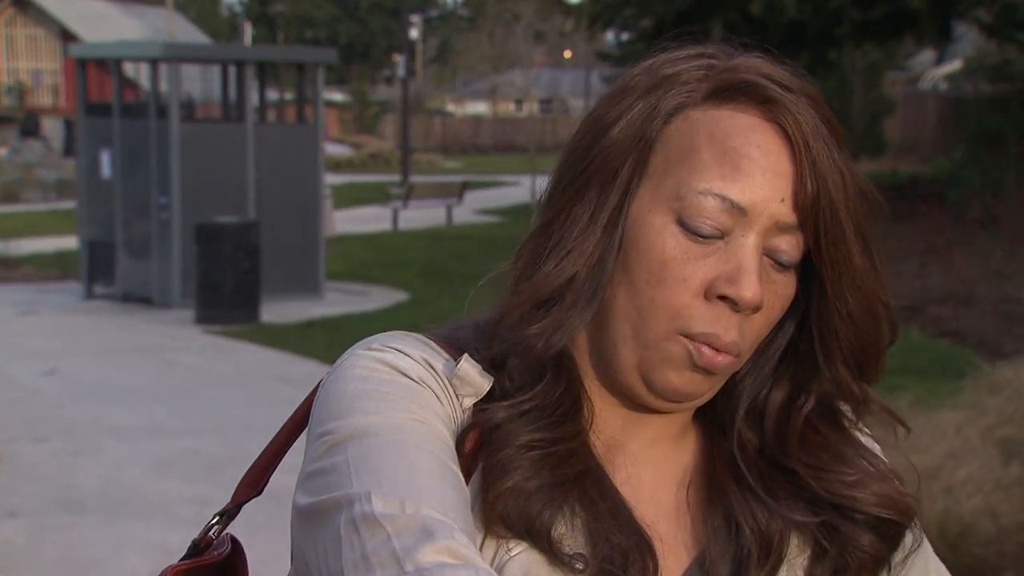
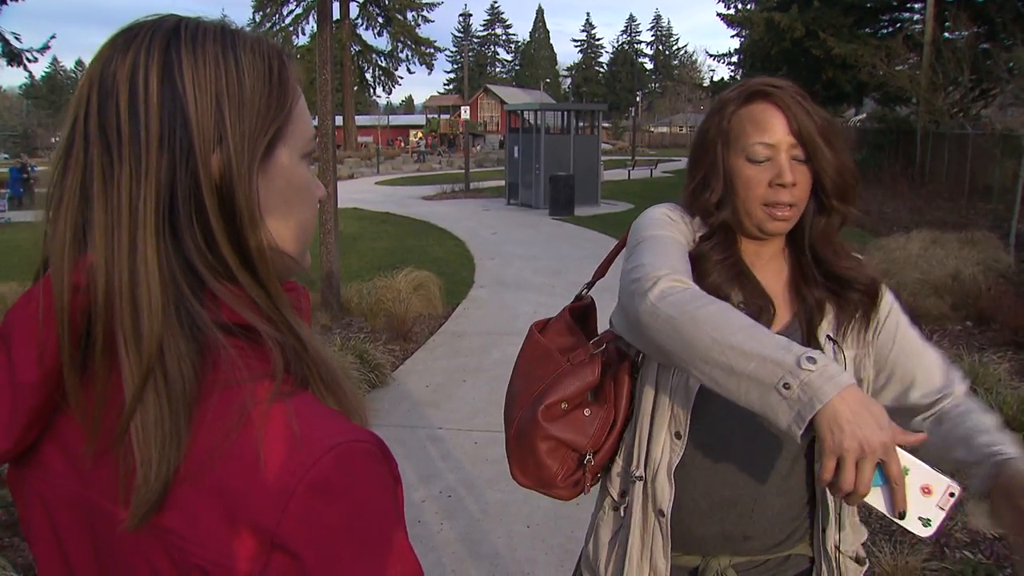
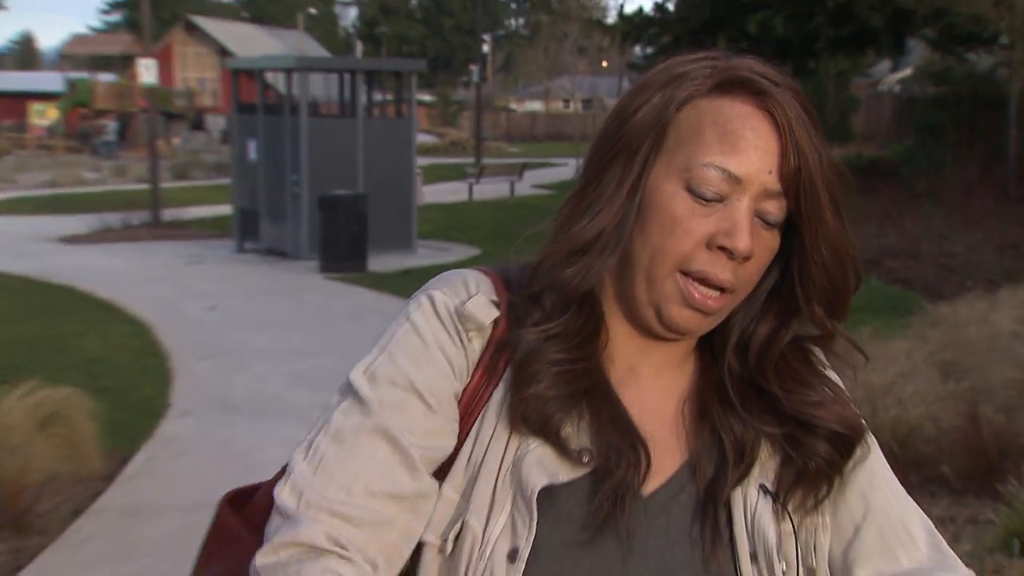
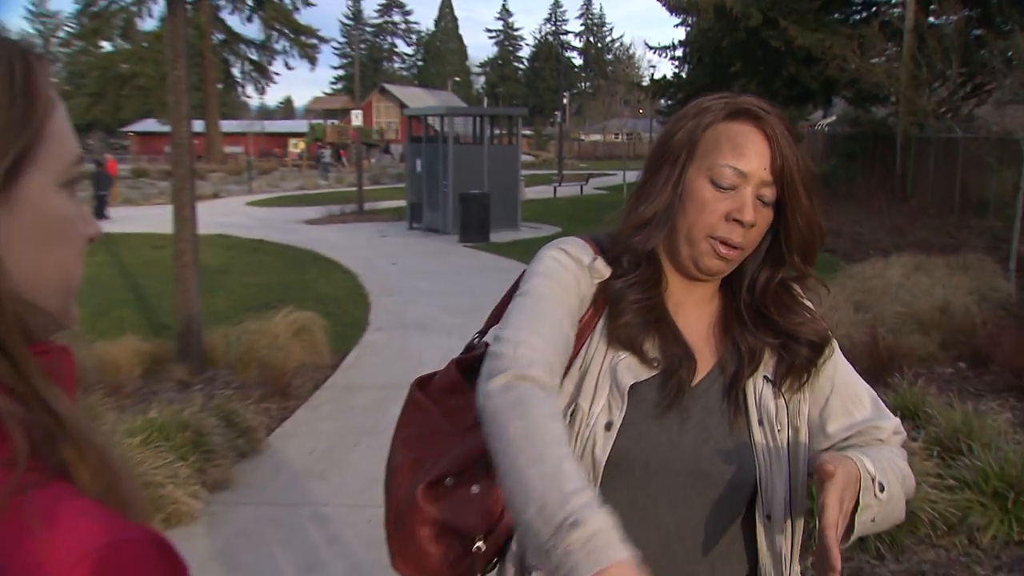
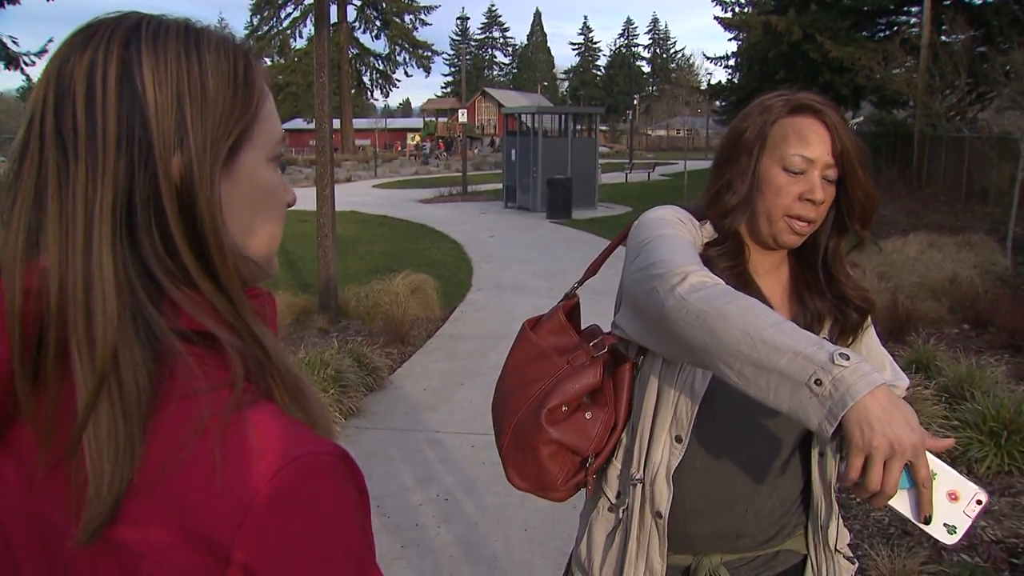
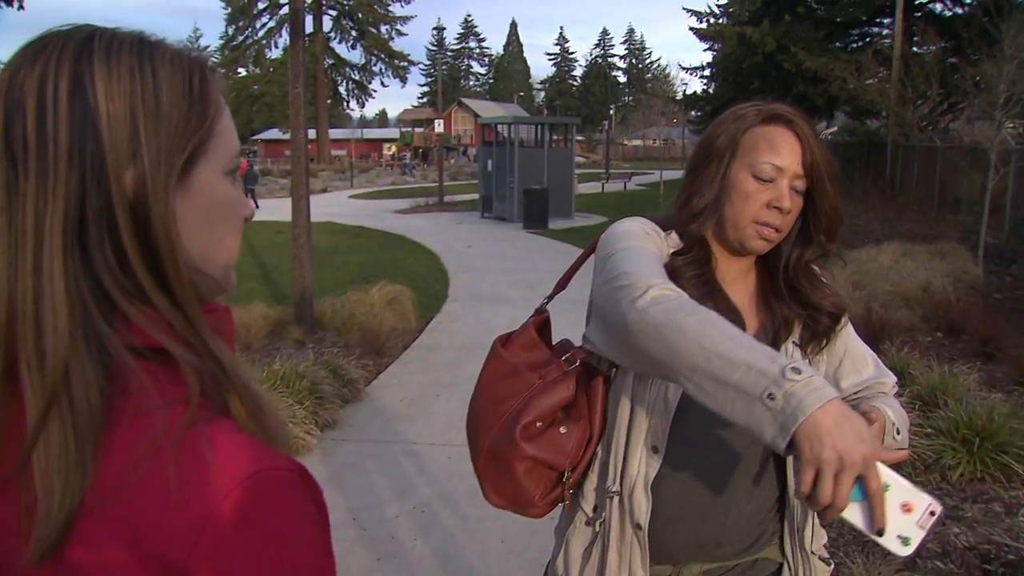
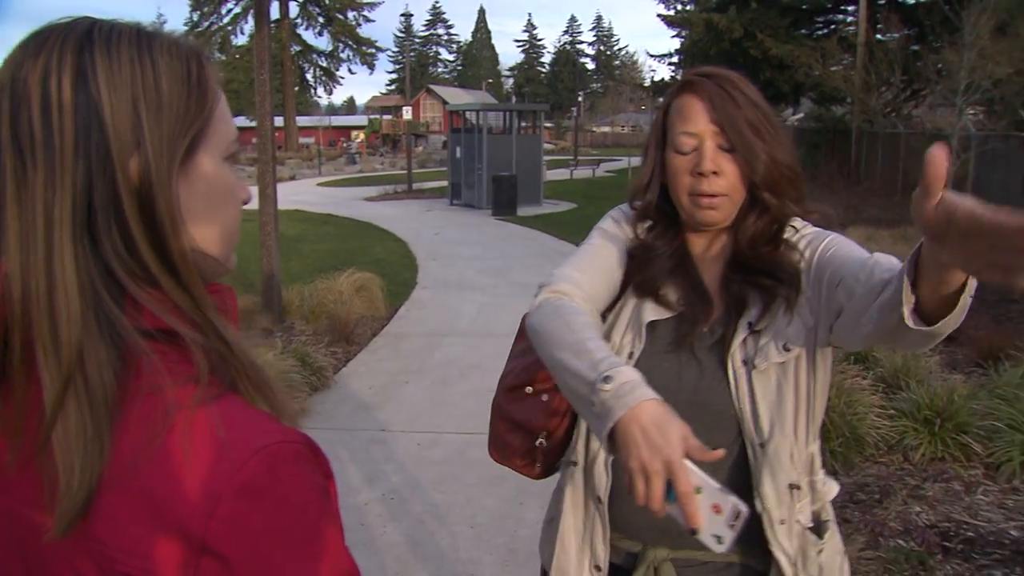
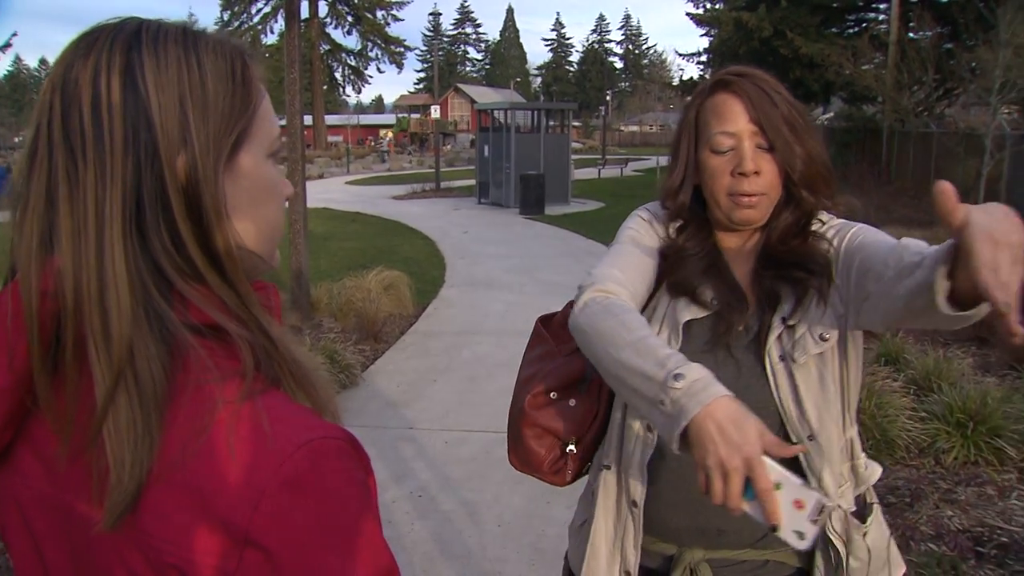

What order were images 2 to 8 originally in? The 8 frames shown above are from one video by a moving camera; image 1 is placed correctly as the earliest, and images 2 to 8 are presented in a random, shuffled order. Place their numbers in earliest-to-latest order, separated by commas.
3, 4, 6, 5, 2, 8, 7
